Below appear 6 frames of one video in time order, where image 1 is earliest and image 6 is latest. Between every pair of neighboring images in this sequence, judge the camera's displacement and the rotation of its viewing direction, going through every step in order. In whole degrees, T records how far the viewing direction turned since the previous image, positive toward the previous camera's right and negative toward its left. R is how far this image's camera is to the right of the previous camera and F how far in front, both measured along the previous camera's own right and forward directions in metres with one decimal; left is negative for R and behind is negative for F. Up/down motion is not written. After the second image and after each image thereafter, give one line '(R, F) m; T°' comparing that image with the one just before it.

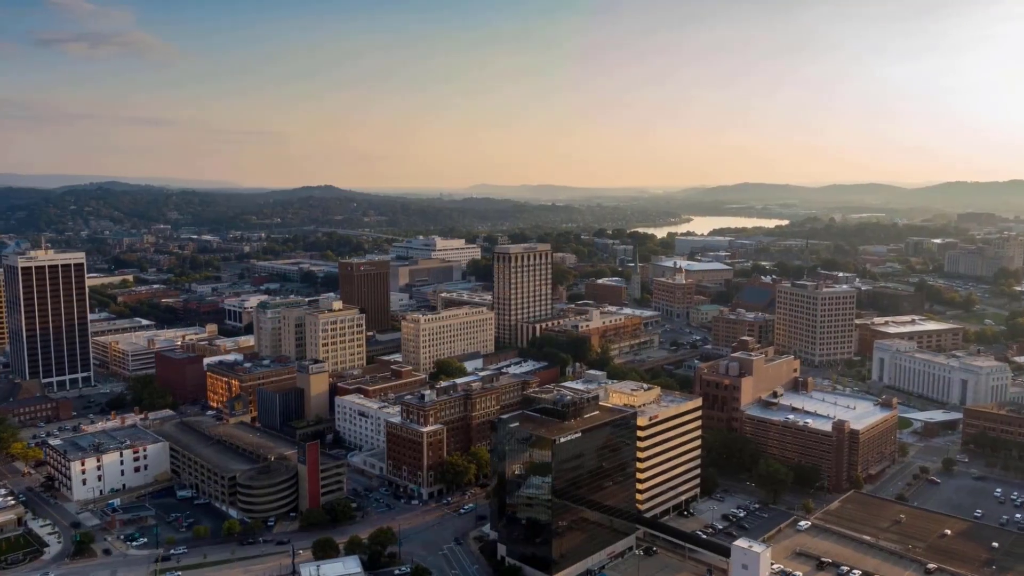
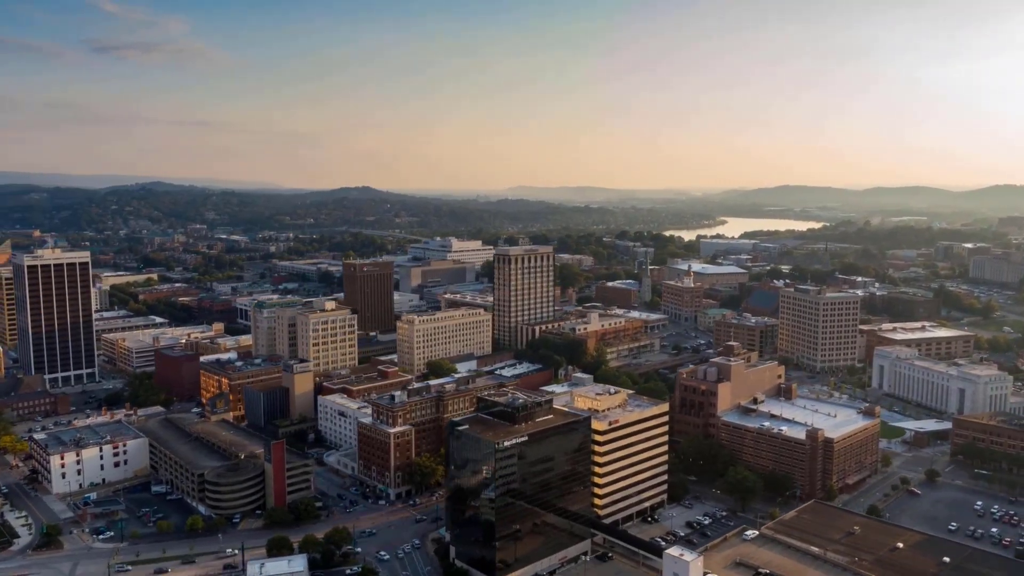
(+3.9, +0.2) m; -3°
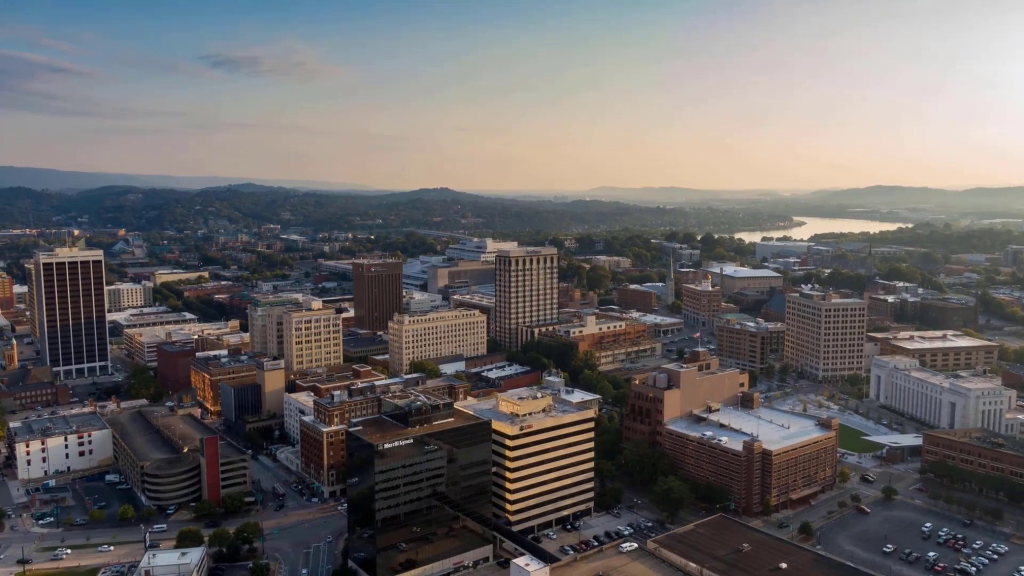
(+8.3, +0.7) m; -6°
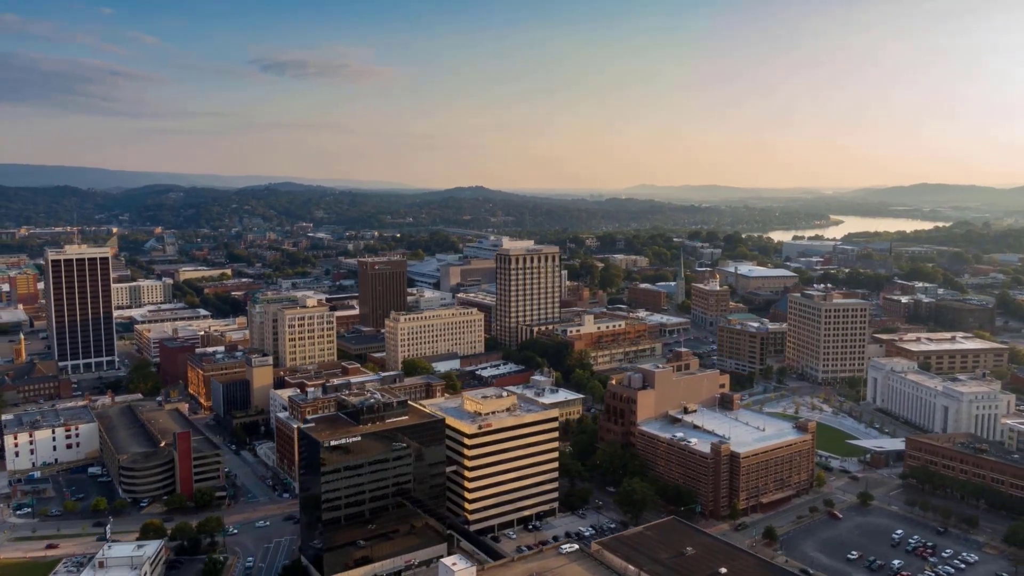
(+3.8, +0.2) m; -3°
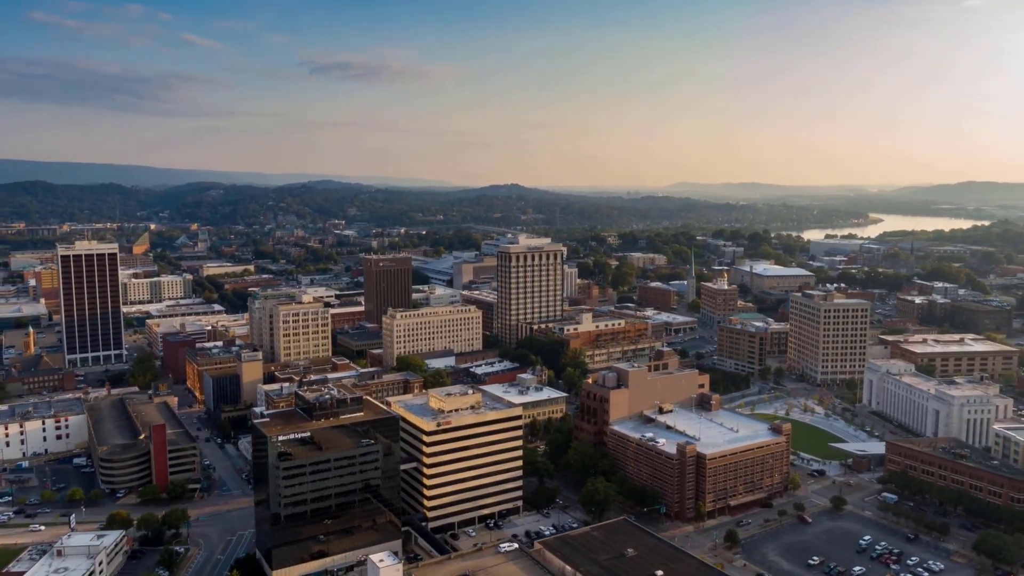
(+3.8, +0.2) m; -3°
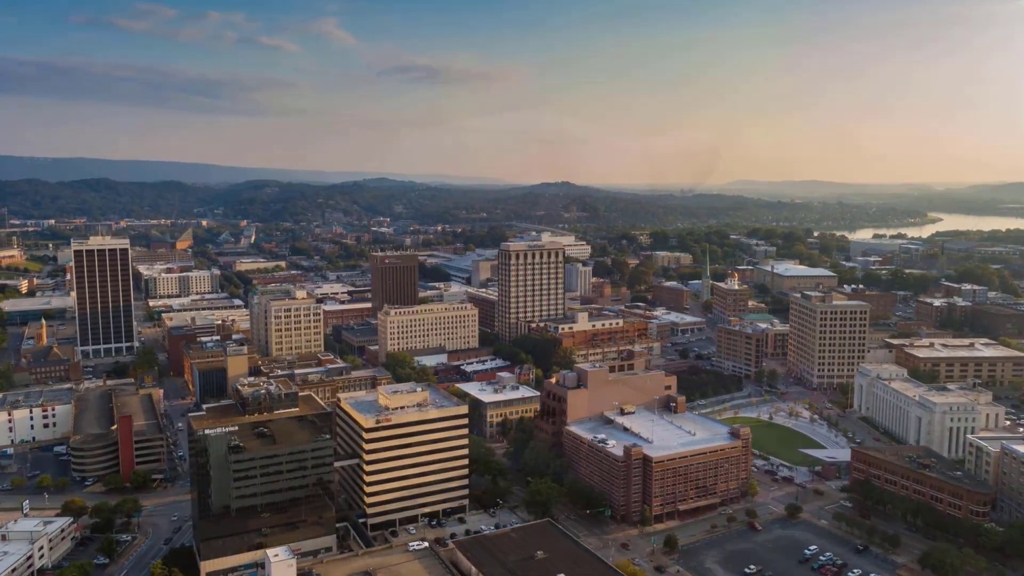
(+5.5, +0.4) m; -4°
